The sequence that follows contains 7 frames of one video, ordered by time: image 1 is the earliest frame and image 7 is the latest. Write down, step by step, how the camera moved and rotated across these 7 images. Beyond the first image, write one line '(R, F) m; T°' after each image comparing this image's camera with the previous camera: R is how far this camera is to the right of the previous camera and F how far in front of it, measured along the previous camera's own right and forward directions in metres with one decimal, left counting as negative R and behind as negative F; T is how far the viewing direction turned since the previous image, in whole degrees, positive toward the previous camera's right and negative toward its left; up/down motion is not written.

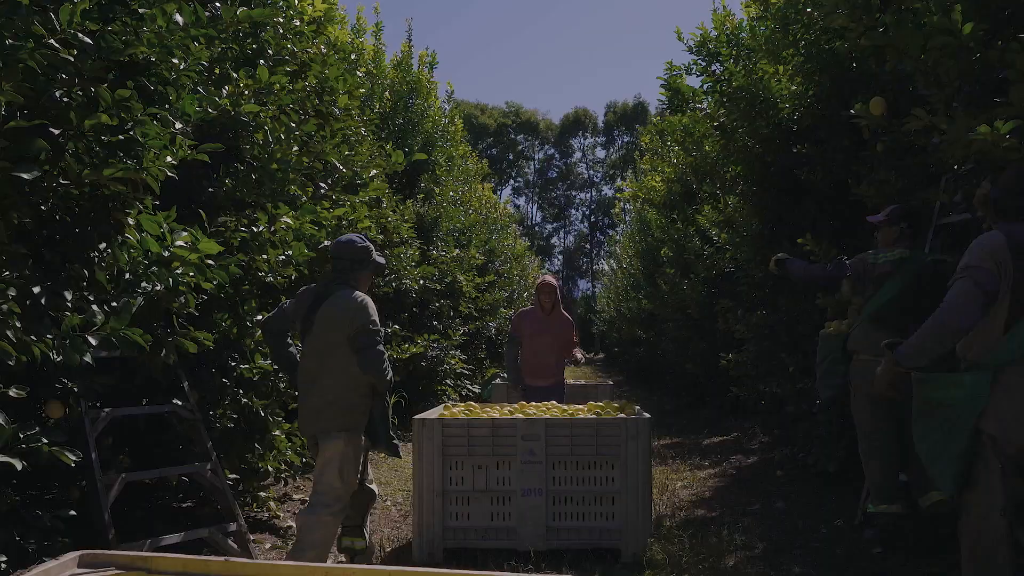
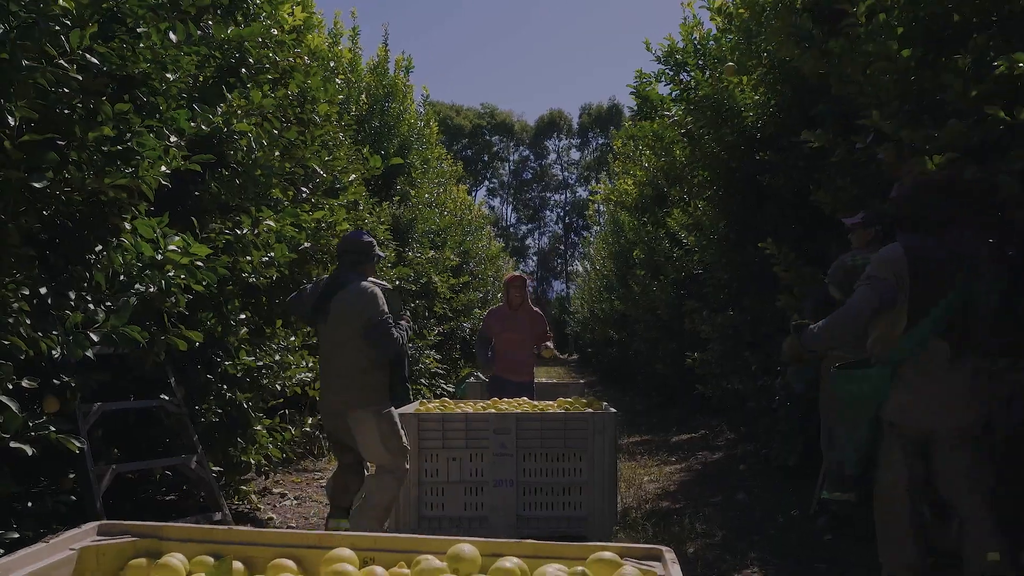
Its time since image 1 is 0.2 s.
(0.0, -0.3) m; +1°
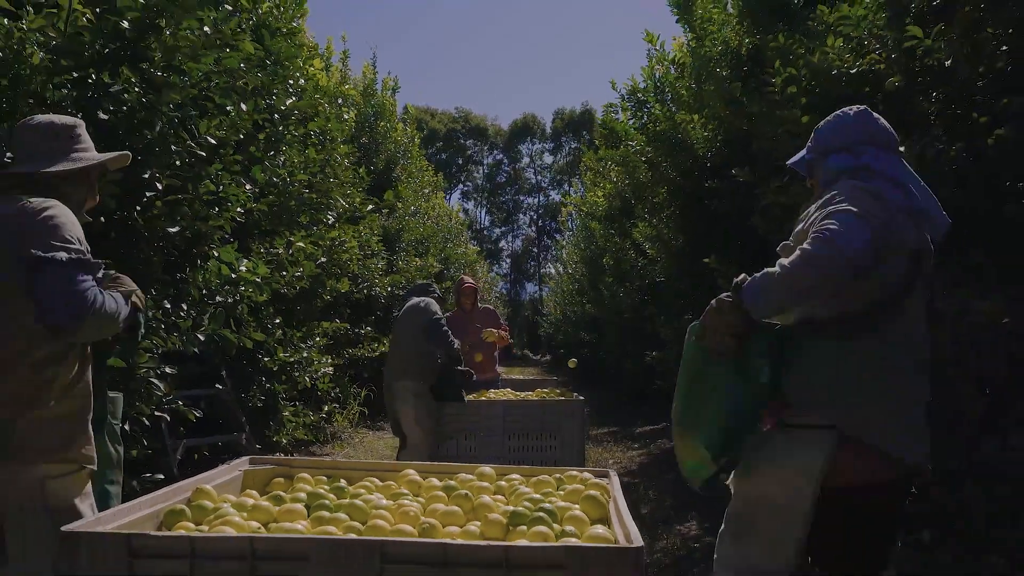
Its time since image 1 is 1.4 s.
(-0.1, -1.3) m; +2°
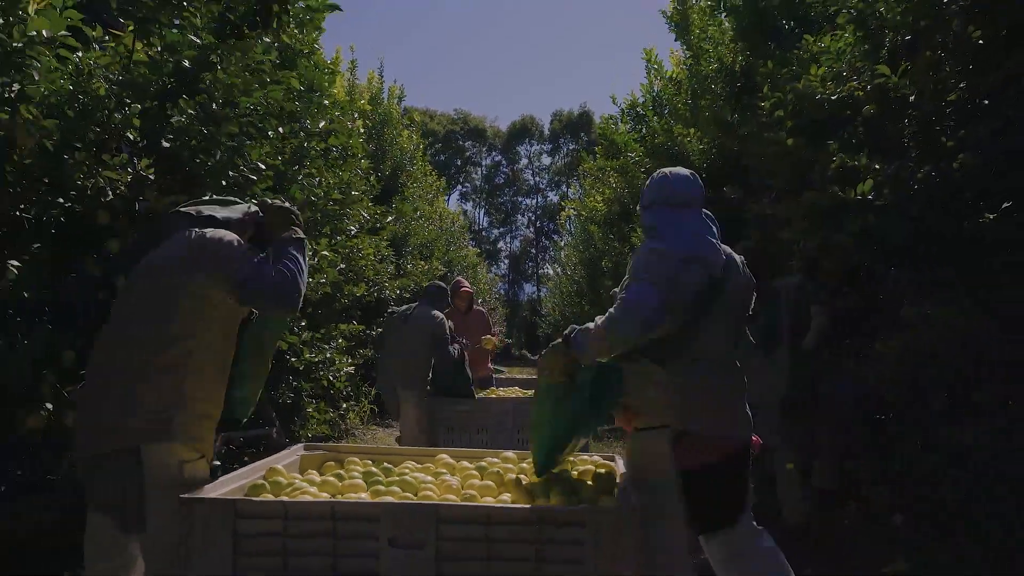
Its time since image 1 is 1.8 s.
(-0.1, -0.6) m; 0°
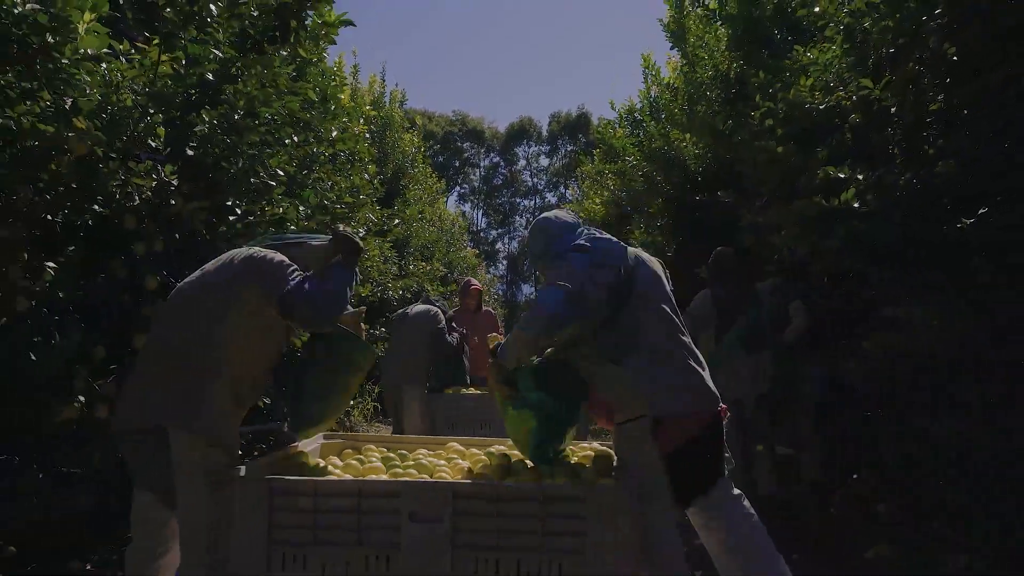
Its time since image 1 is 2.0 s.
(0.0, -0.3) m; 0°
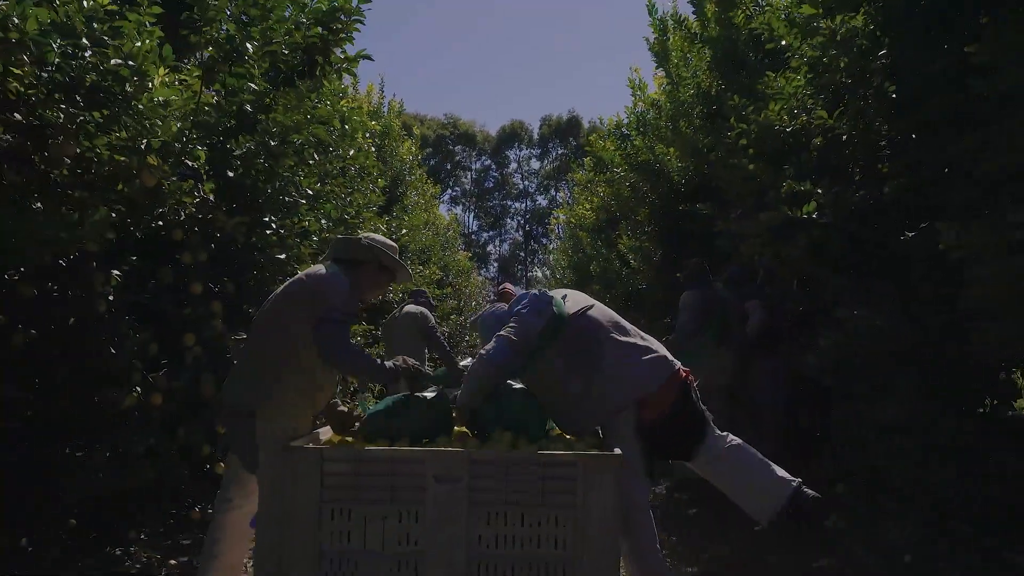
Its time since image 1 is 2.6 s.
(-0.1, -0.8) m; +1°
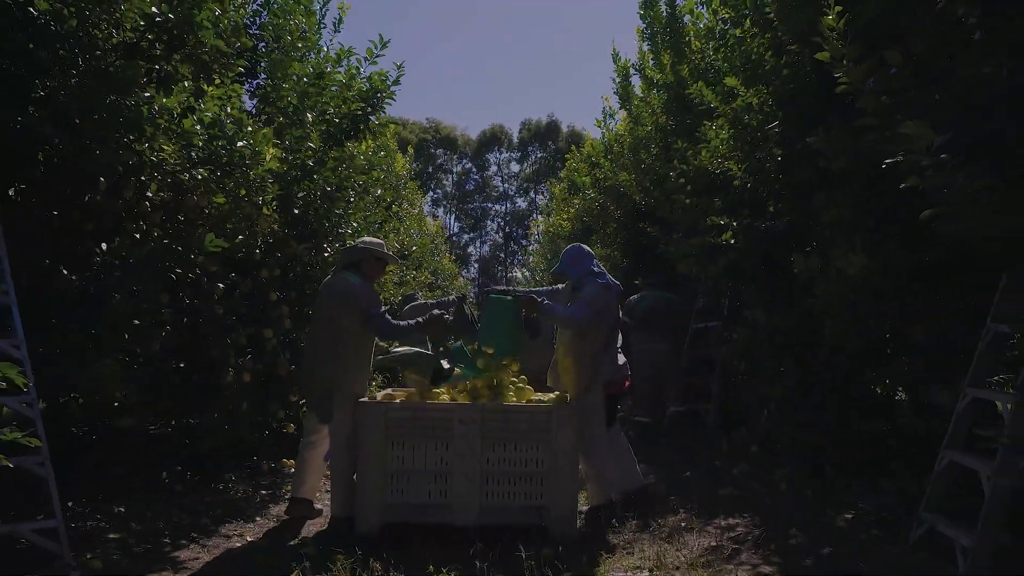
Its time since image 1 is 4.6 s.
(-0.1, -2.1) m; +1°
